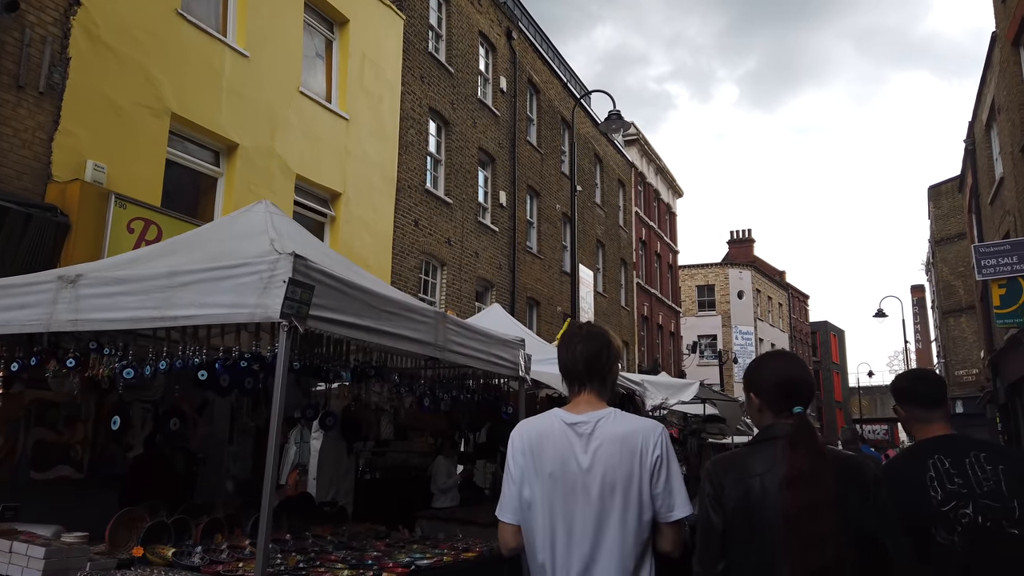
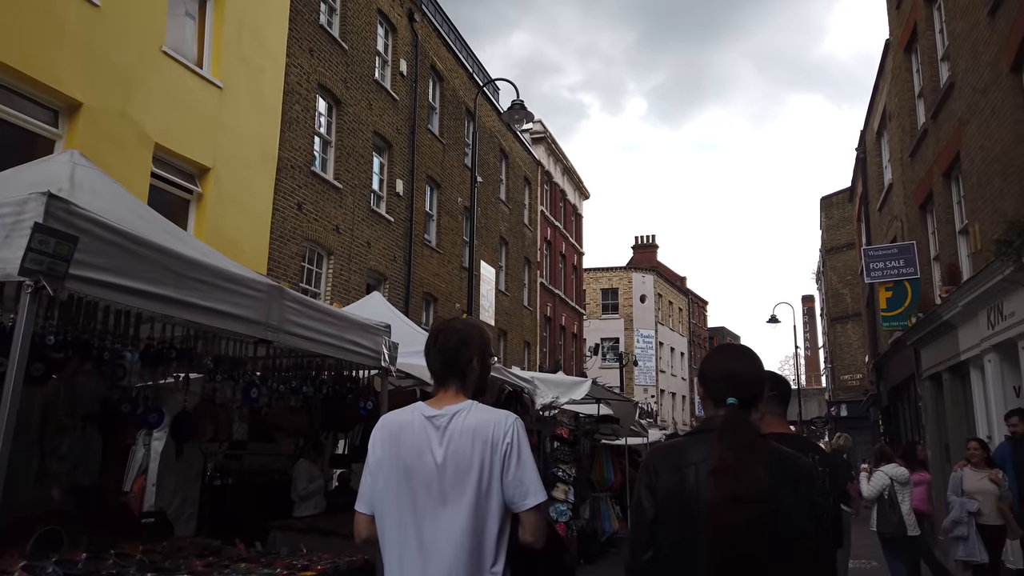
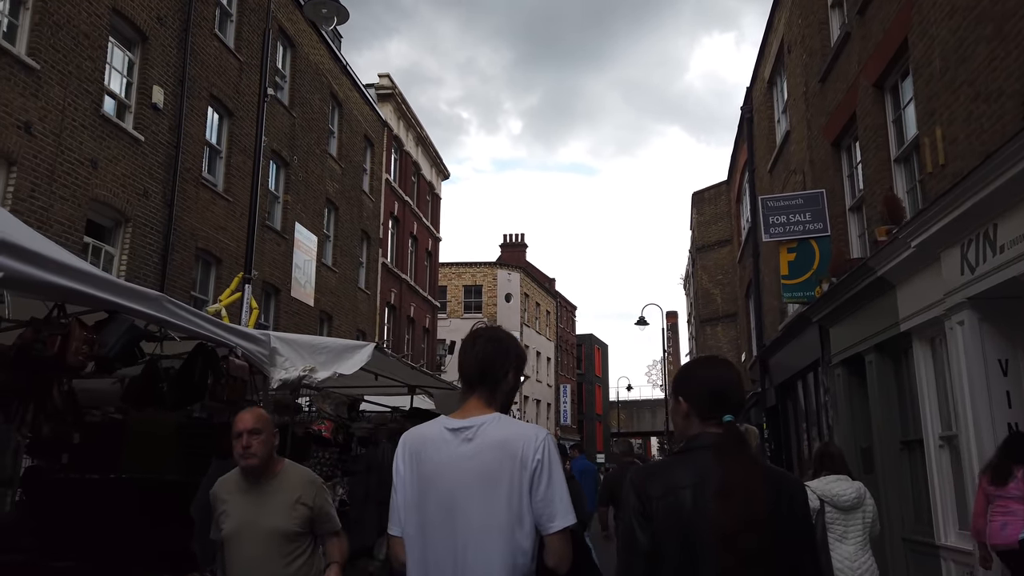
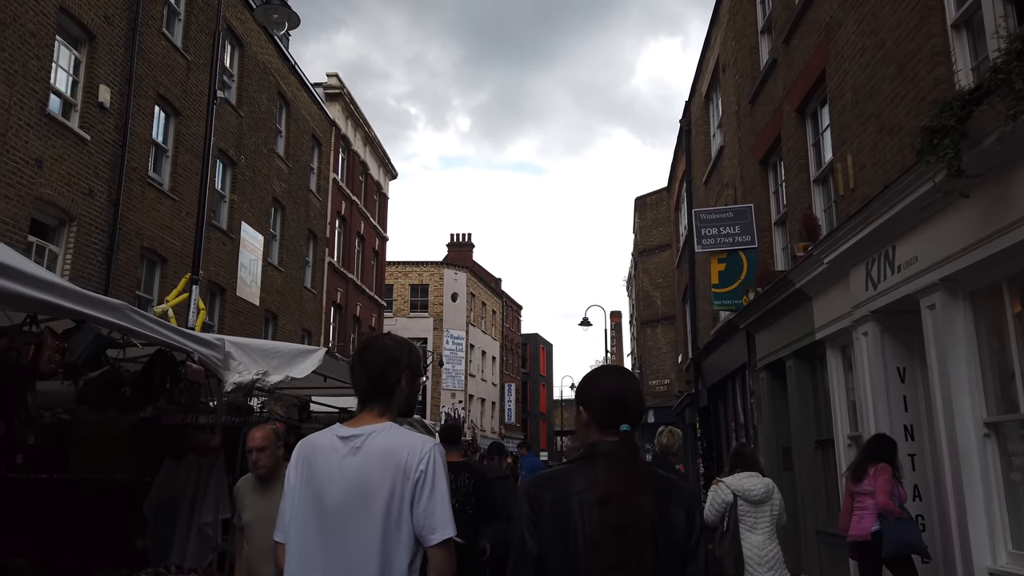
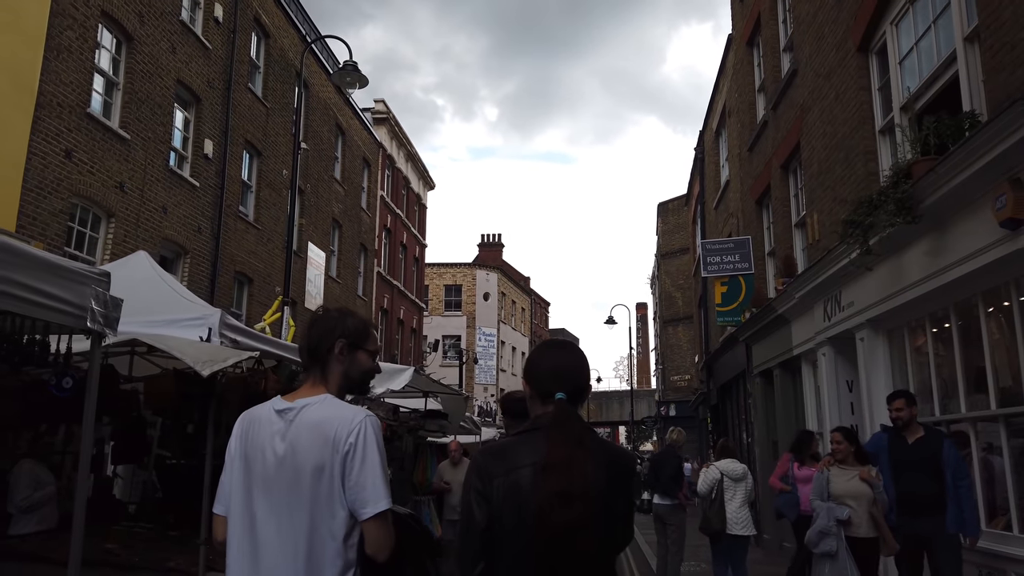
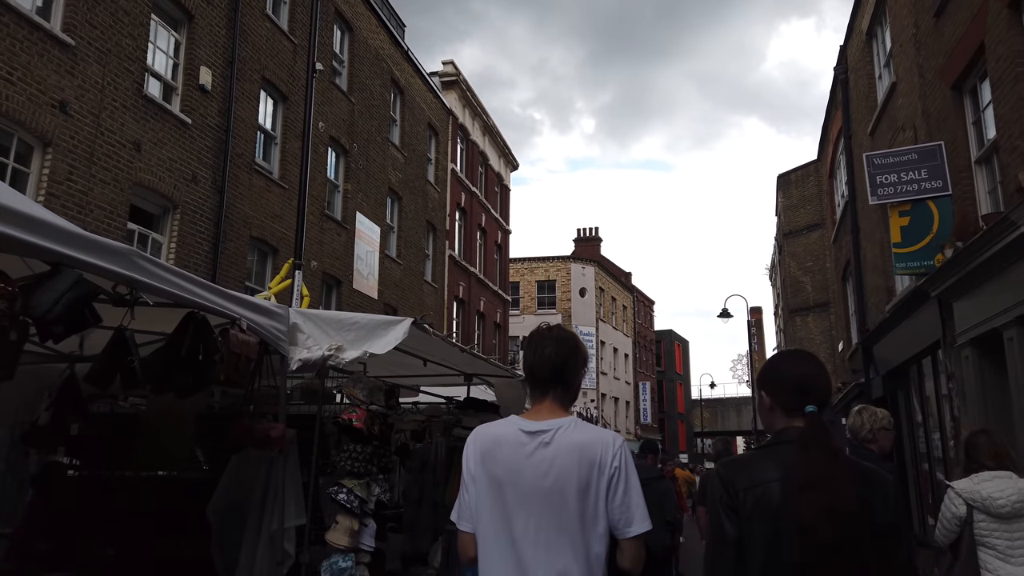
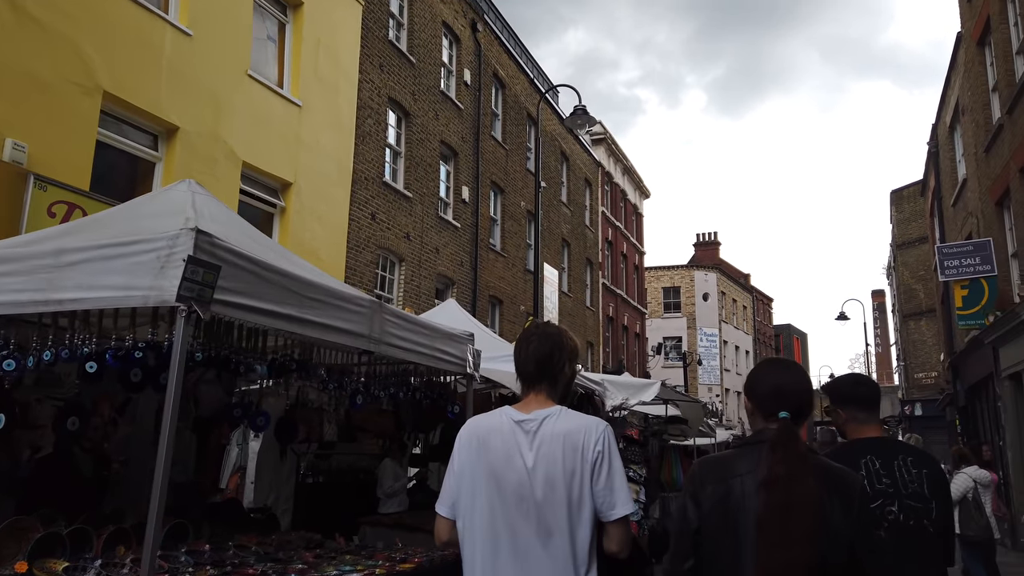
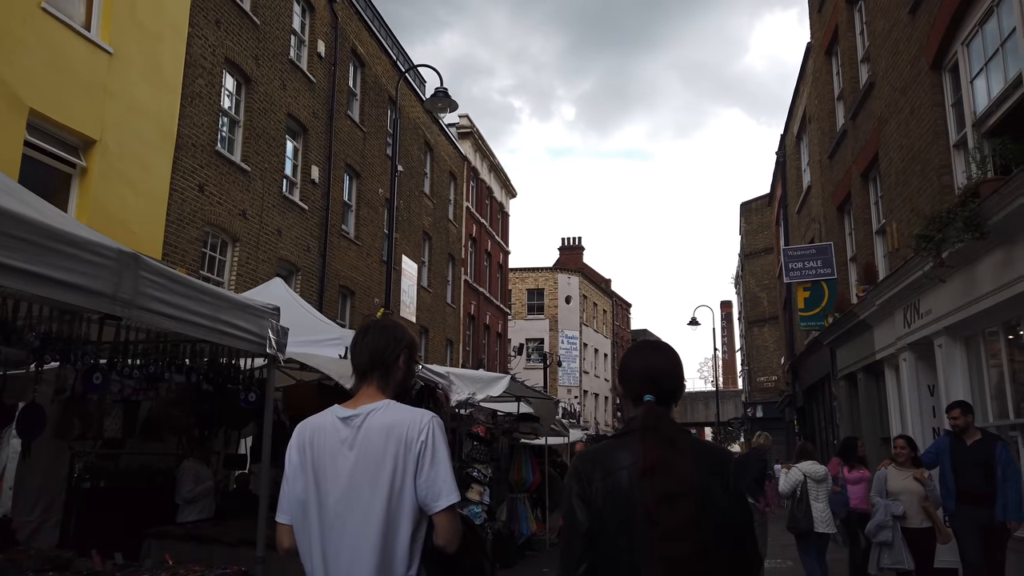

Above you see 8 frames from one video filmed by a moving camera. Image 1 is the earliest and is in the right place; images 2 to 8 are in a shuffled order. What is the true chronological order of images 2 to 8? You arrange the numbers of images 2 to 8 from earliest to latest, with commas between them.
7, 2, 8, 5, 4, 3, 6
